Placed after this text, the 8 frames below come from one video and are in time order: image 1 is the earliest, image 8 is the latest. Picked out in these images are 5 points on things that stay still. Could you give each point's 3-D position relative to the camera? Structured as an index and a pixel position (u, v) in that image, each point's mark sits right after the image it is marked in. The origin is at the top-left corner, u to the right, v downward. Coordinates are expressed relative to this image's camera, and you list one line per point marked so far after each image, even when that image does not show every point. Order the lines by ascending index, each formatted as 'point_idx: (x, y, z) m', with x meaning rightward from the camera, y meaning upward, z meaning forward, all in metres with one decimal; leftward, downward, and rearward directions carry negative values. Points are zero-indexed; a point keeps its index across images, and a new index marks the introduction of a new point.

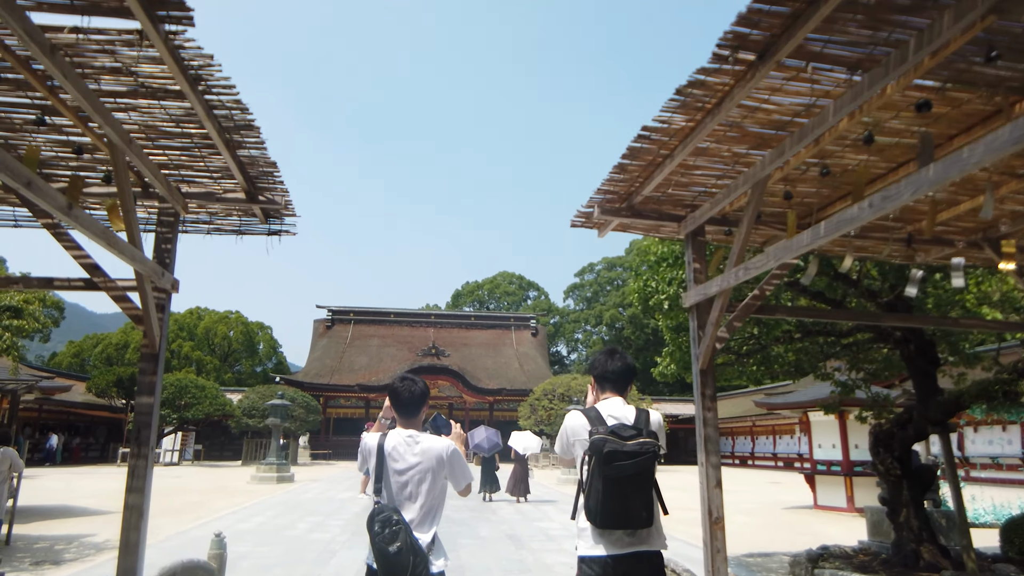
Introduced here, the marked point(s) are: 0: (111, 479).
0: (-11.5, -5.5, +18.3) m
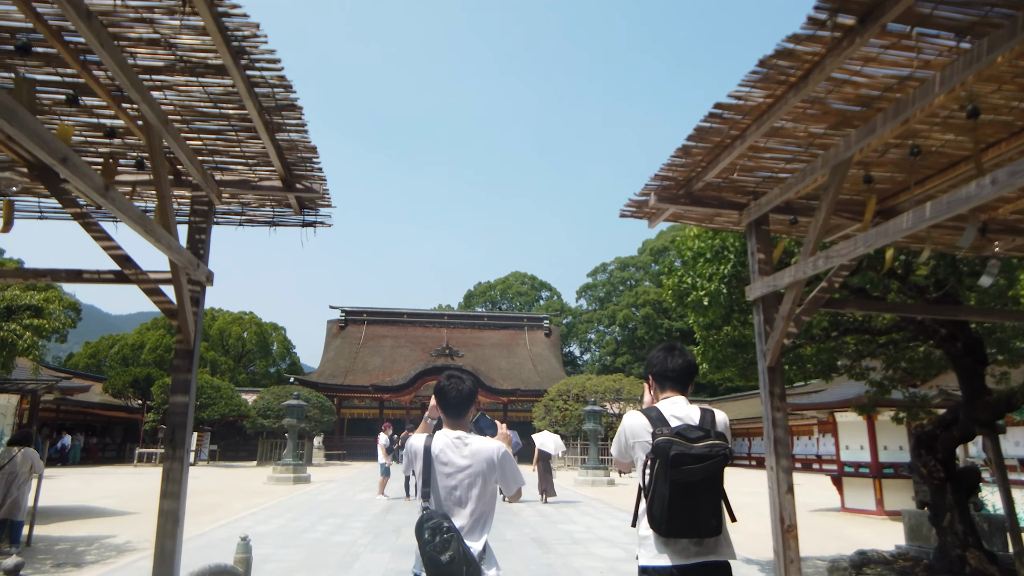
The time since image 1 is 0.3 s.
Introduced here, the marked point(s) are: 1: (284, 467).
0: (-11.0, -5.5, +18.3) m
1: (-6.2, -4.9, +17.3) m
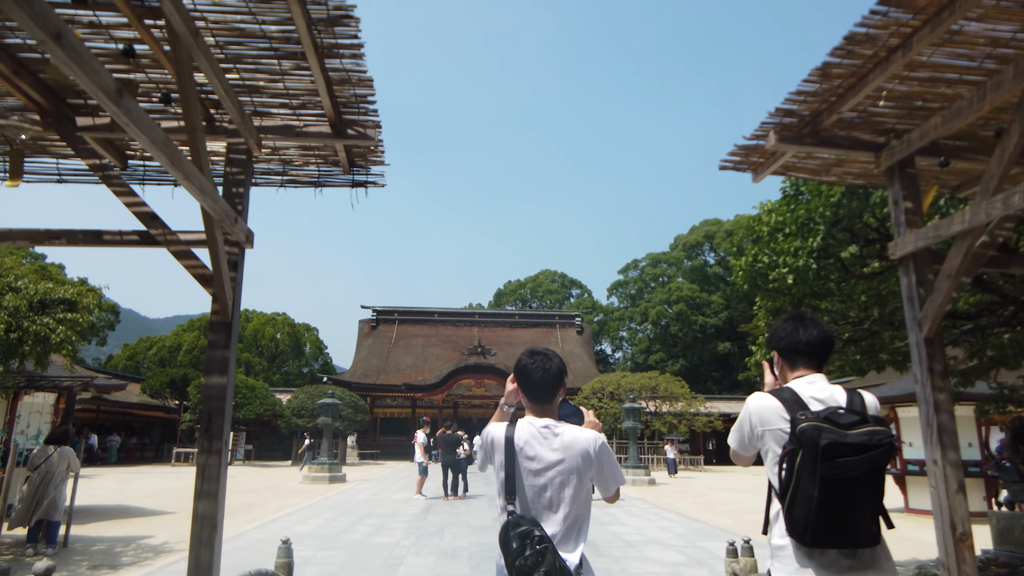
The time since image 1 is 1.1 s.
0: (-10.0, -5.5, +18.3) m
1: (-5.2, -4.8, +17.1) m
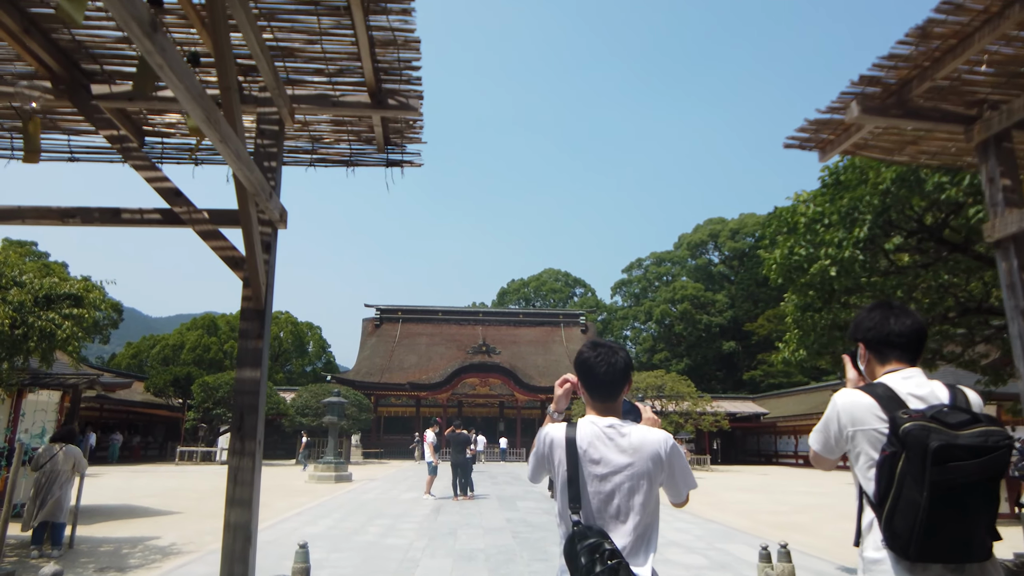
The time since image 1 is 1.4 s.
0: (-9.7, -5.4, +18.2) m
1: (-5.0, -4.7, +17.0) m
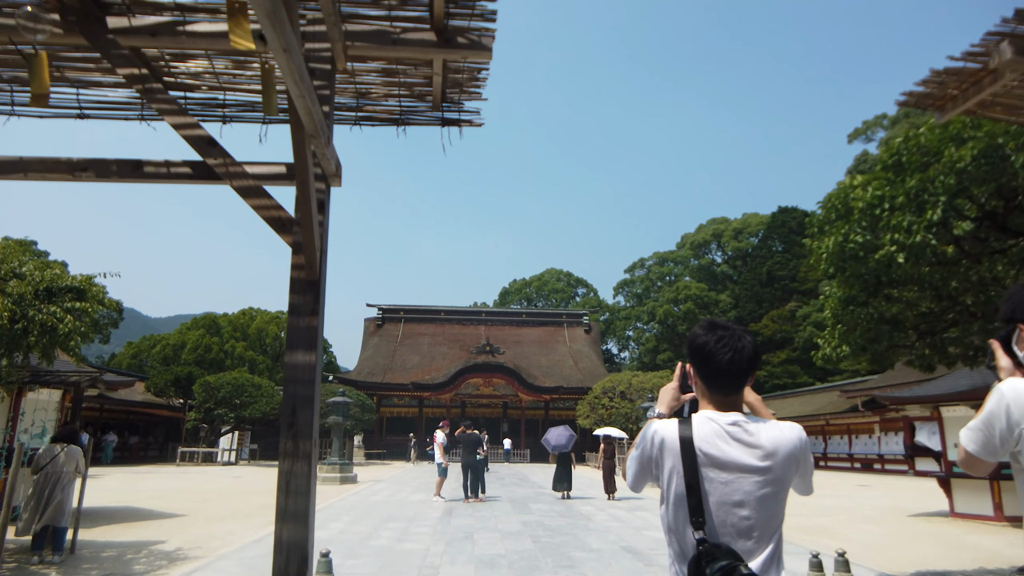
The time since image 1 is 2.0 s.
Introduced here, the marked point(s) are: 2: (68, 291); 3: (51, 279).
0: (-9.5, -5.4, +17.9) m
1: (-4.8, -4.7, +16.7) m
2: (-4.4, 0.0, +6.3) m
3: (-4.5, +0.1, +6.2) m
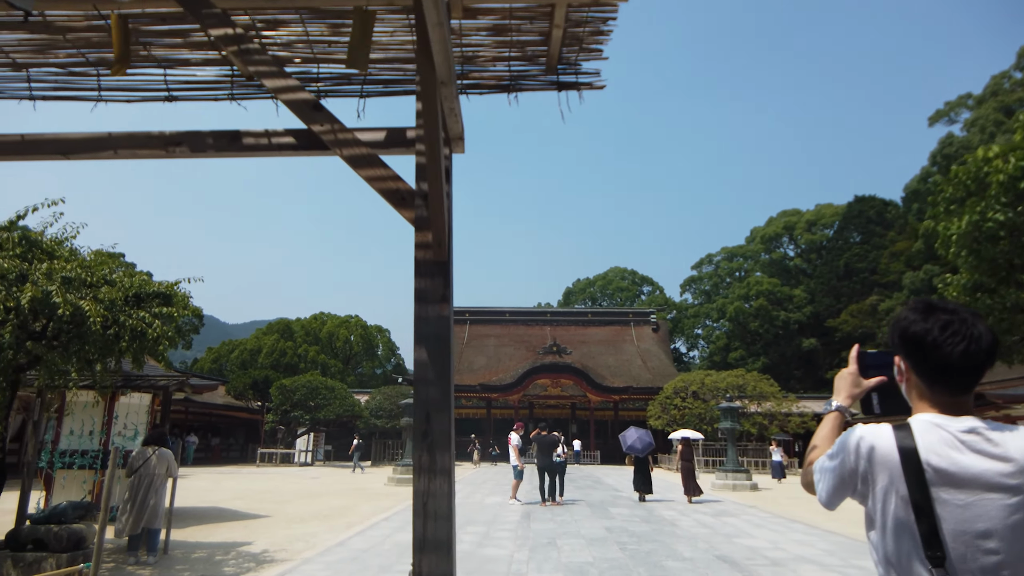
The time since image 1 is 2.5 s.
0: (-7.5, -5.6, +18.4) m
1: (-2.9, -4.8, +16.8) m
2: (-3.6, -0.1, +6.4) m
3: (-3.7, 0.0, +6.3) m
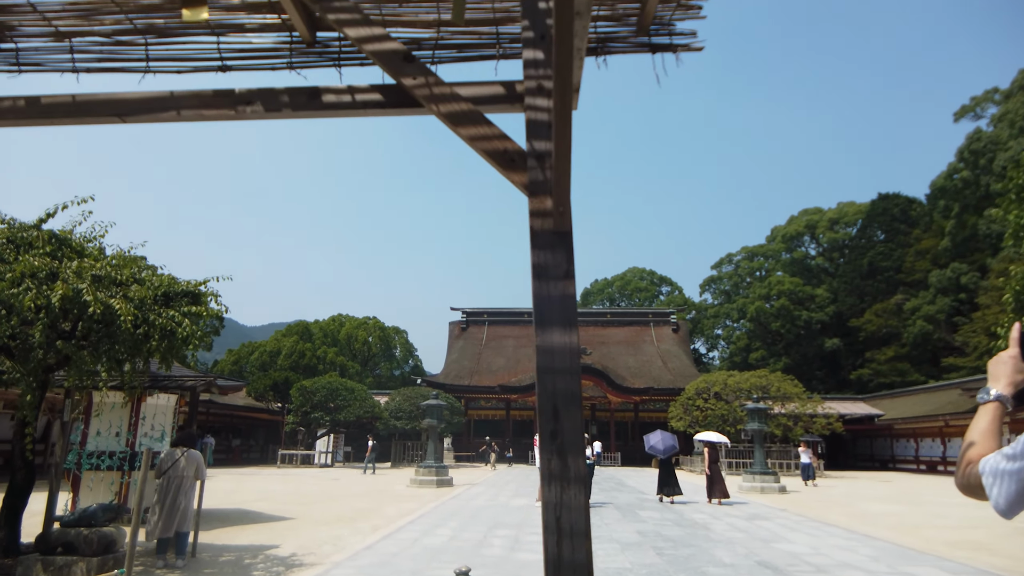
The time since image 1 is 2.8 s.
0: (-6.8, -5.6, +18.4) m
1: (-2.2, -4.8, +16.6) m
2: (-3.3, -0.1, +6.3) m
3: (-3.4, 0.0, +6.2) m
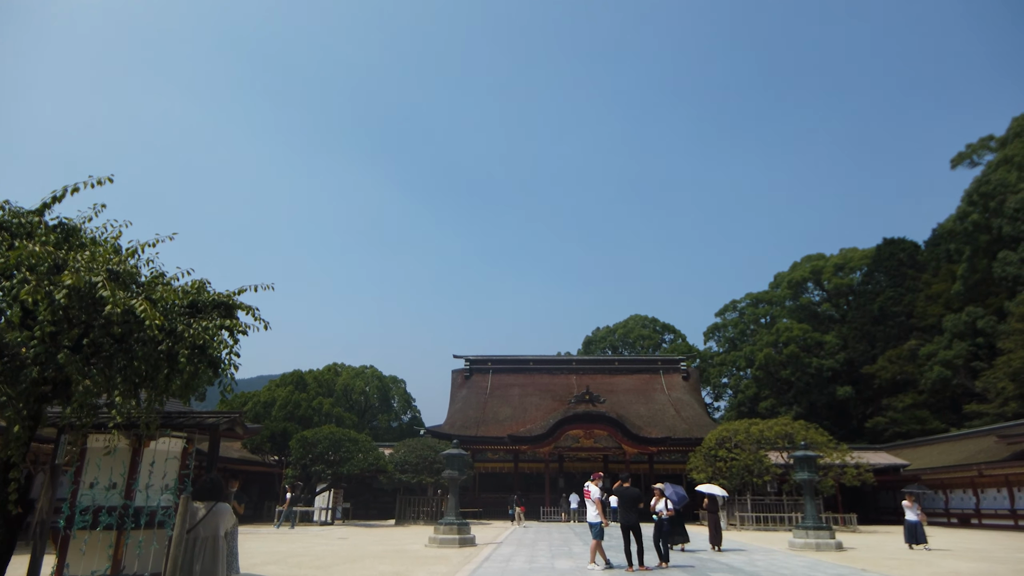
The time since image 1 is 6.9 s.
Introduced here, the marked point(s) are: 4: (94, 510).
0: (-6.1, -6.6, +16.7) m
1: (-1.5, -5.7, +15.1) m
2: (-2.4, -0.2, +5.2) m
3: (-2.5, 0.0, +5.1) m
4: (-4.4, -2.3, +6.6) m
